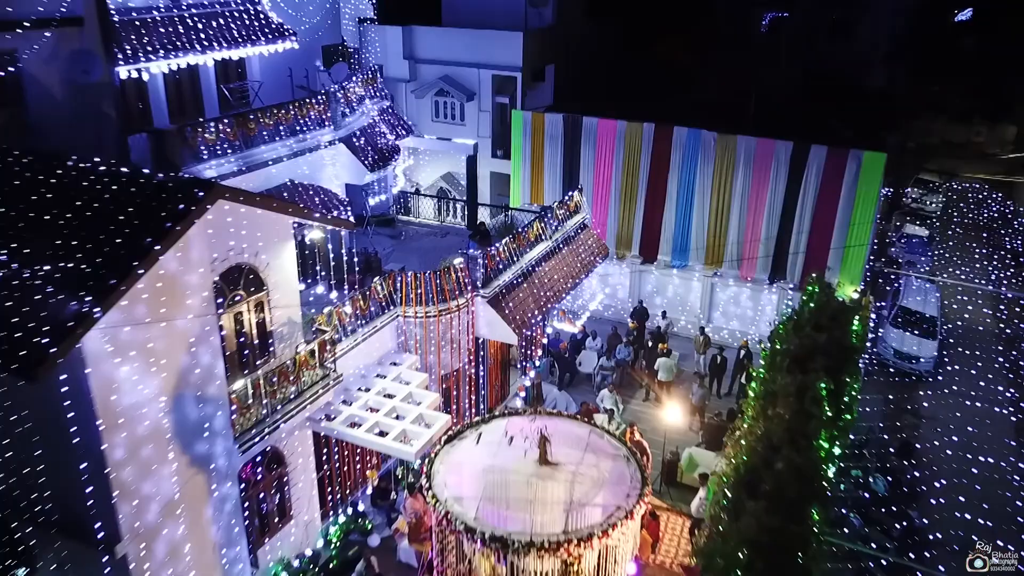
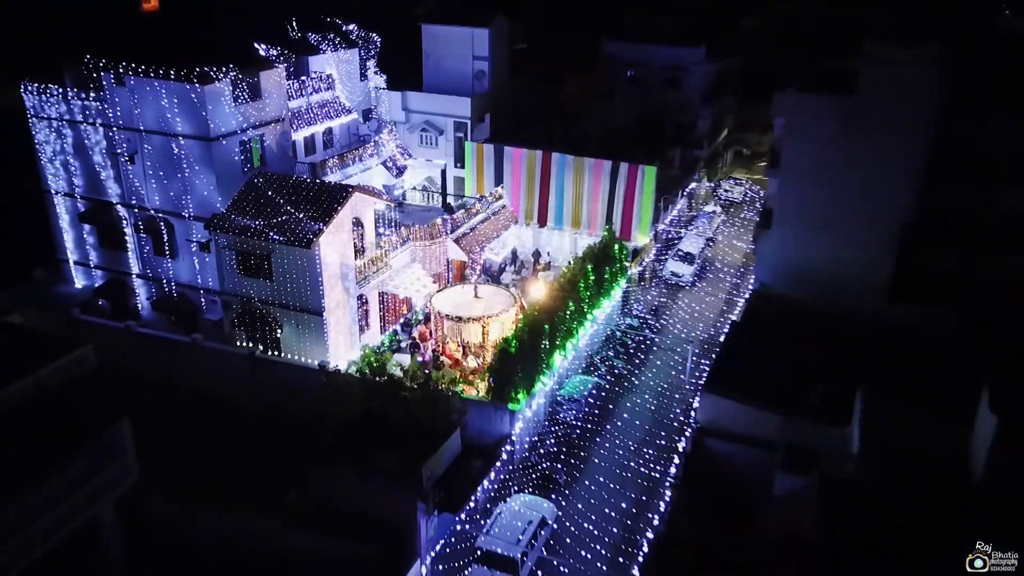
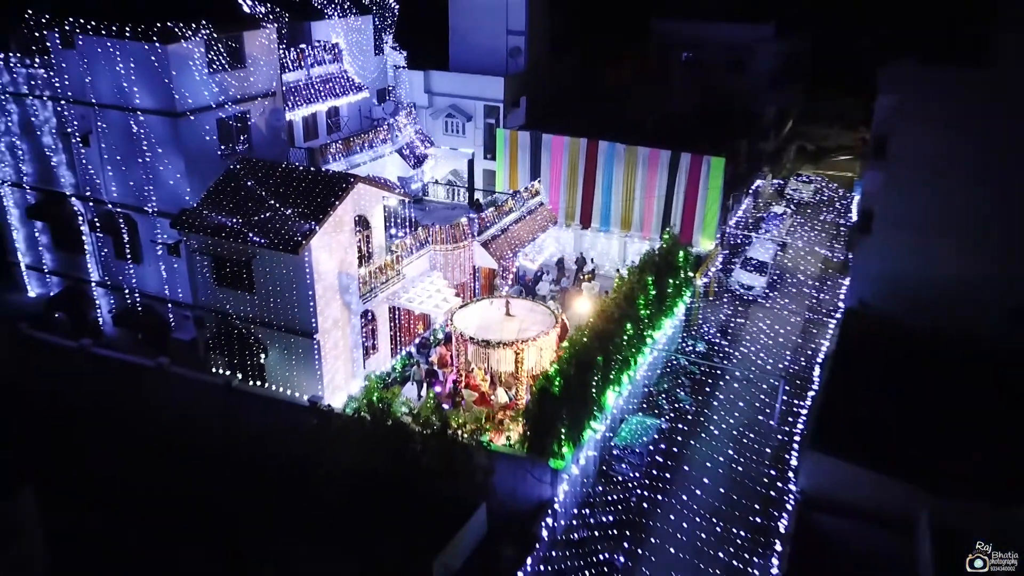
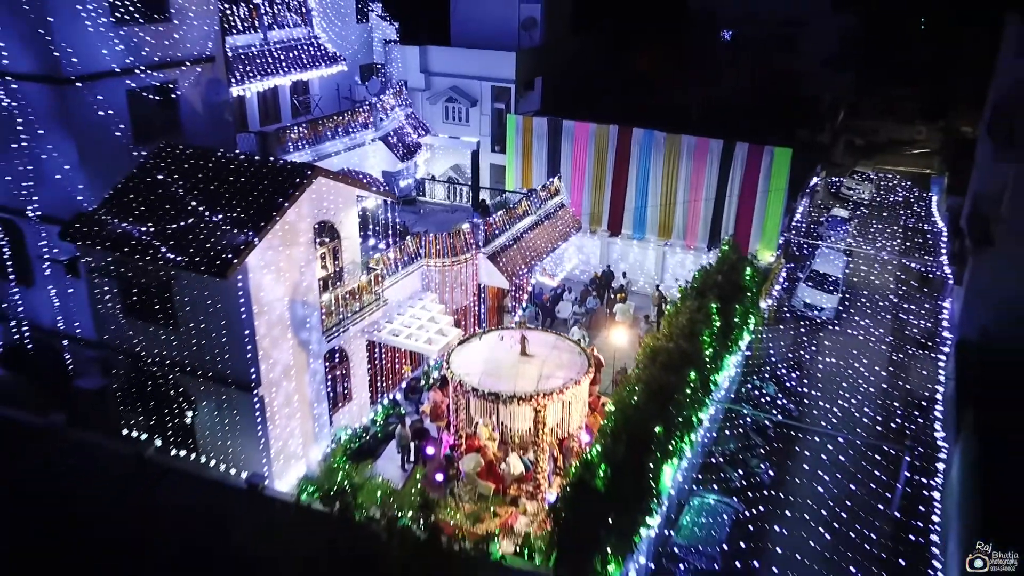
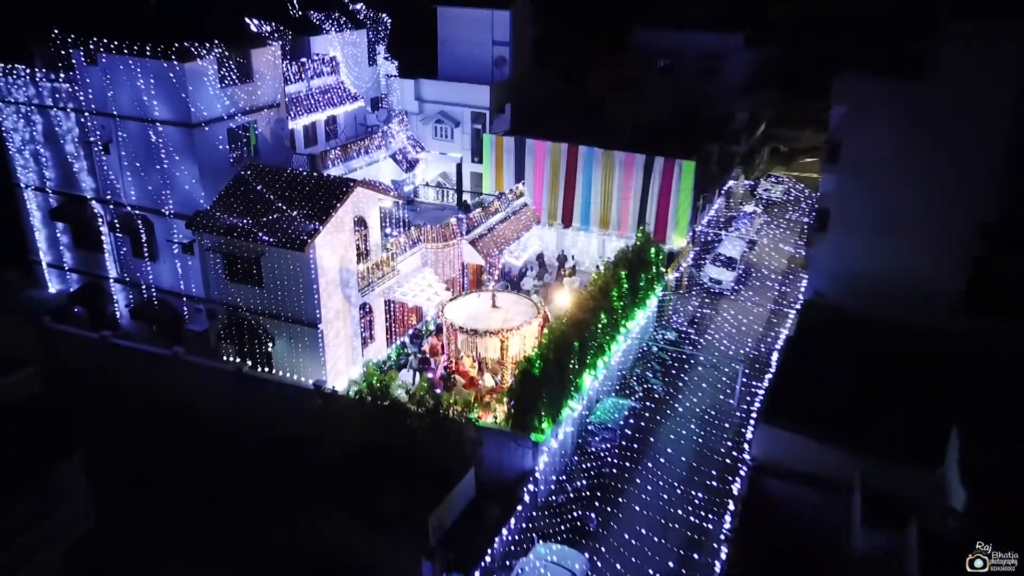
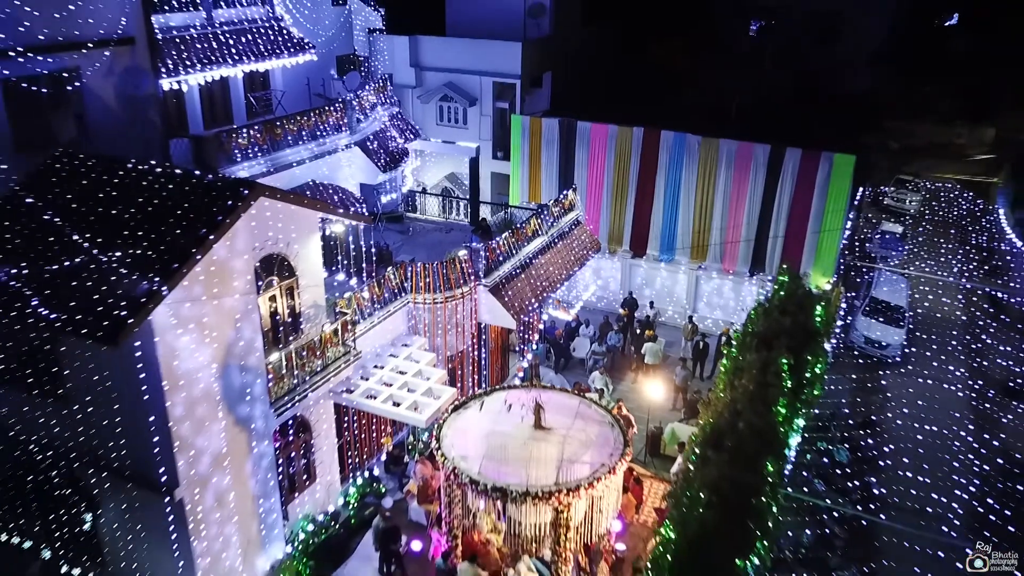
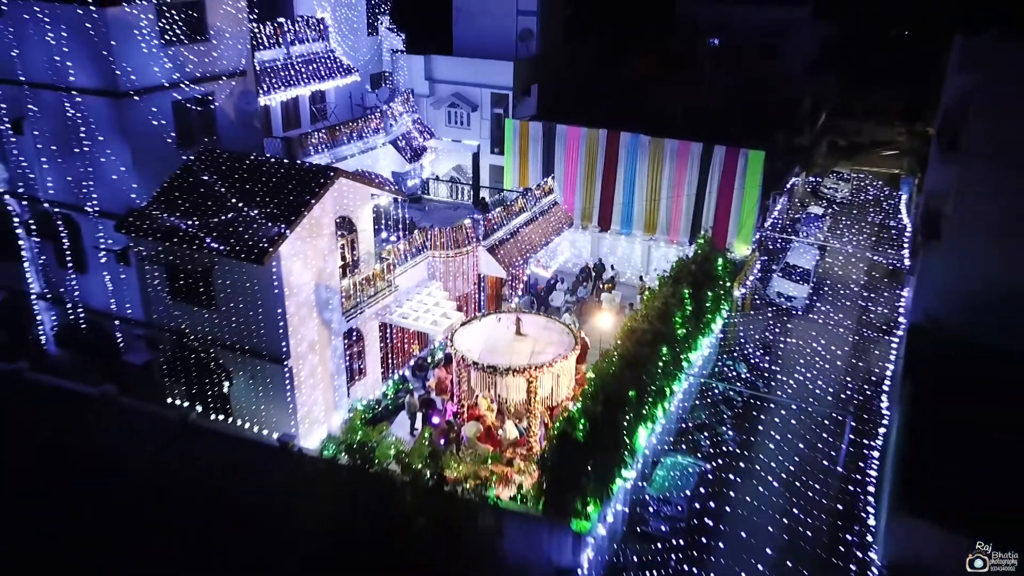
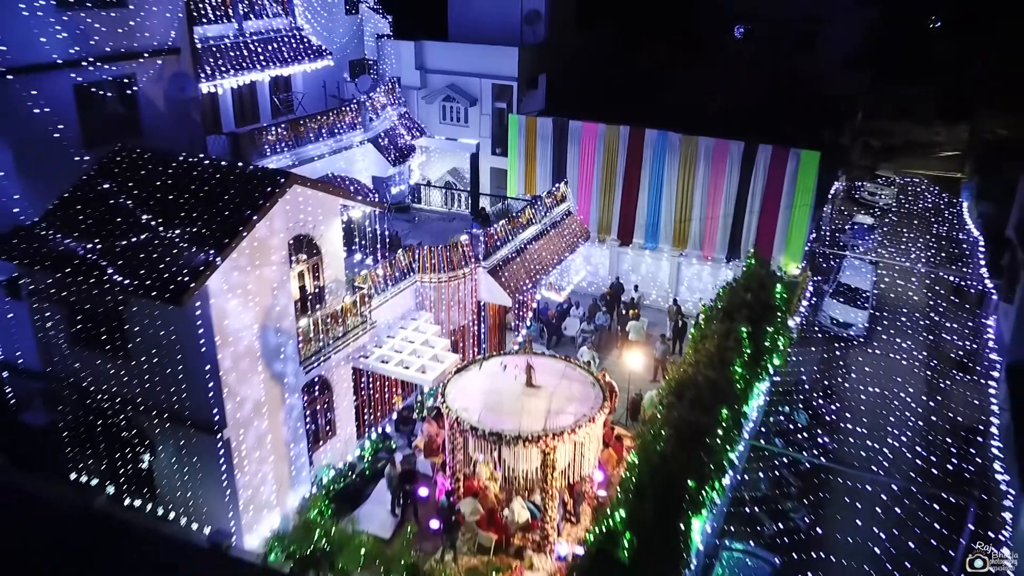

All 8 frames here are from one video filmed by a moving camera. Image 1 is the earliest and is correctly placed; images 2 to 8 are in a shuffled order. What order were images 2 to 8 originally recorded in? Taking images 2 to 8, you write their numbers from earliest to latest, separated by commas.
6, 8, 4, 7, 3, 5, 2
